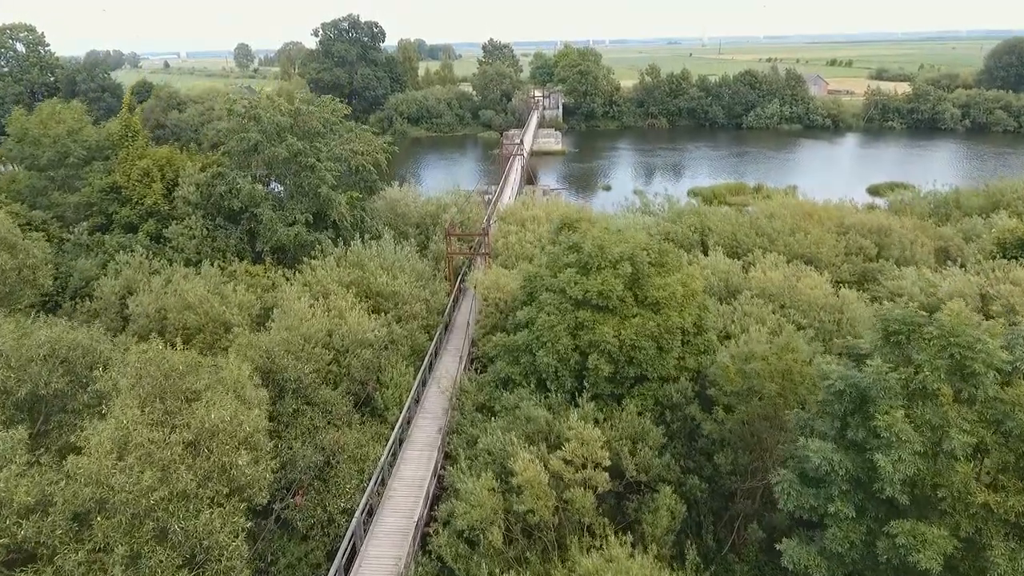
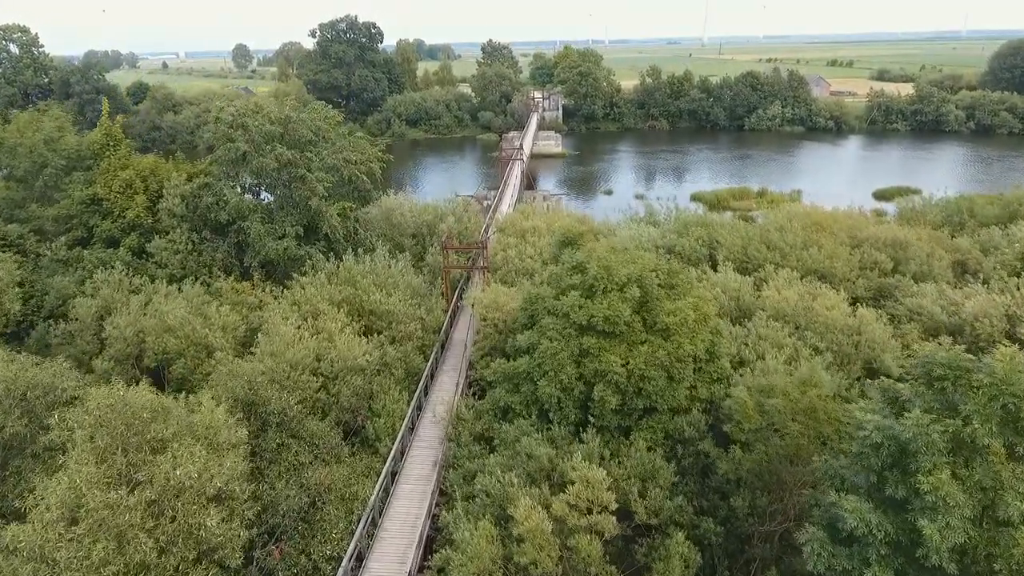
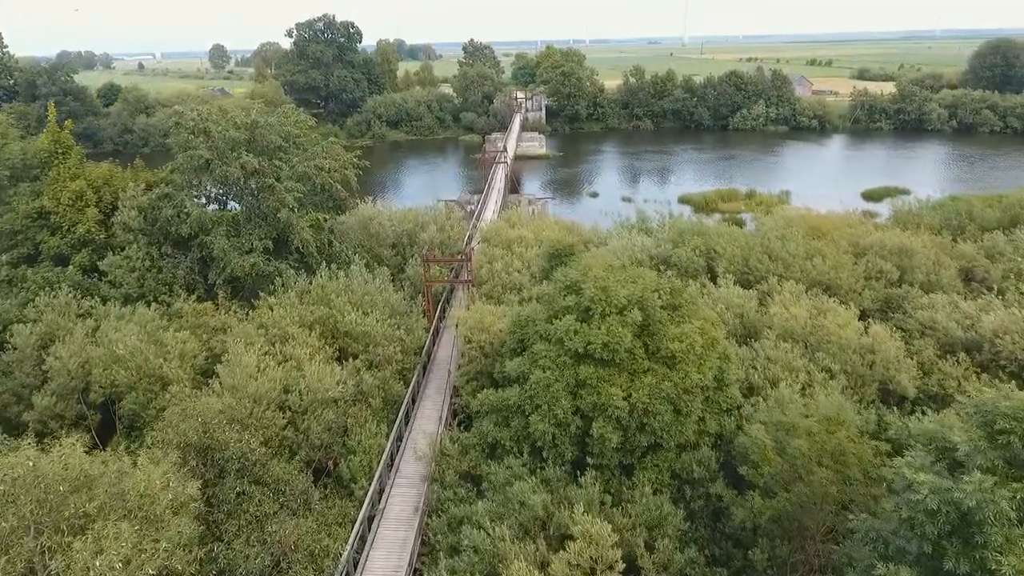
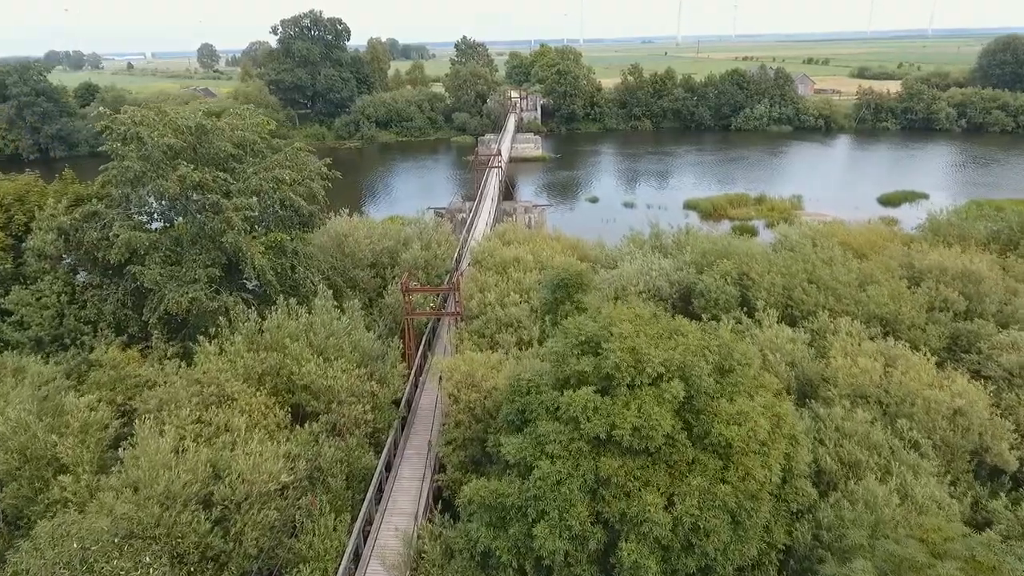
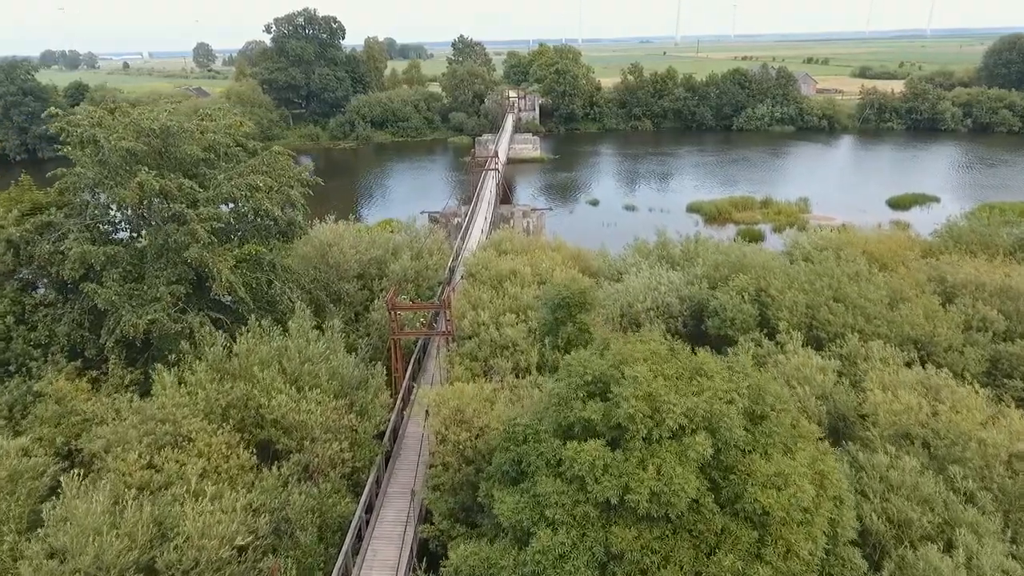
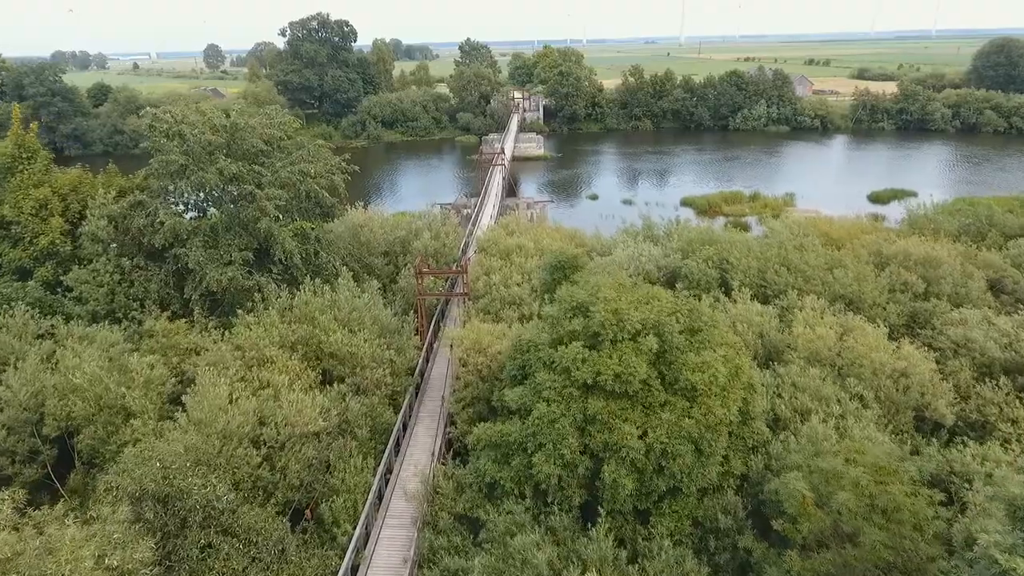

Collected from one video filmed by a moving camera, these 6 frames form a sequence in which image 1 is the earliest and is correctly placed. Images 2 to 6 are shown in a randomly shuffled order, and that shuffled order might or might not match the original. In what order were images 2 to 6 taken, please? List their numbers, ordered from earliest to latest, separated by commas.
2, 3, 6, 4, 5
